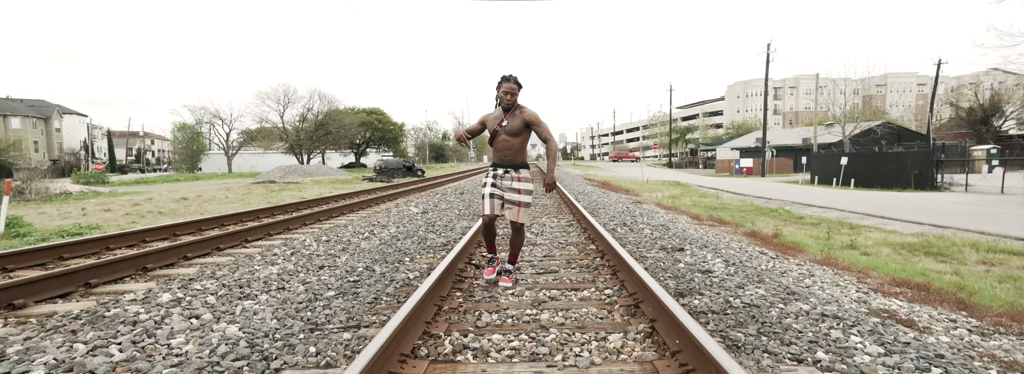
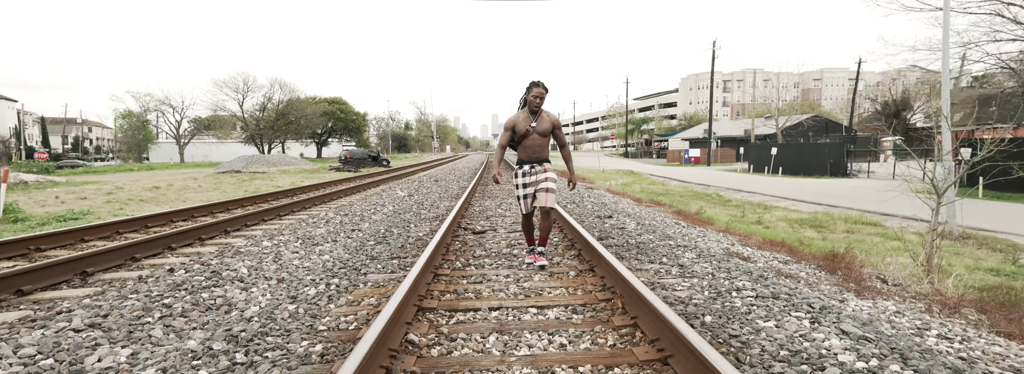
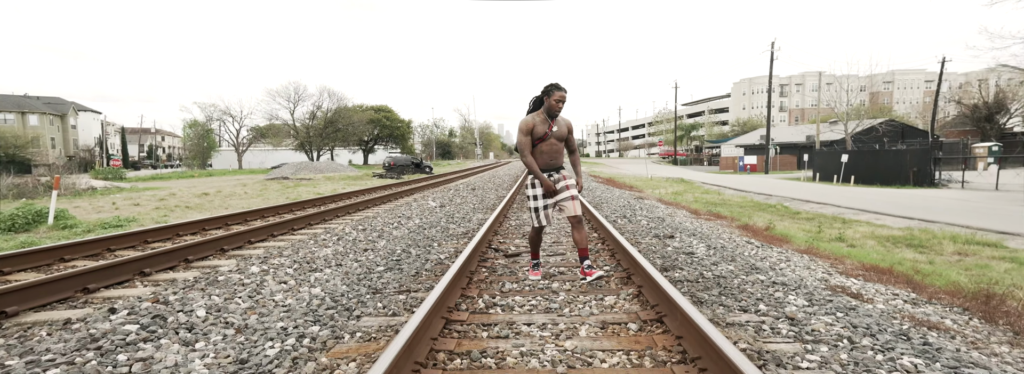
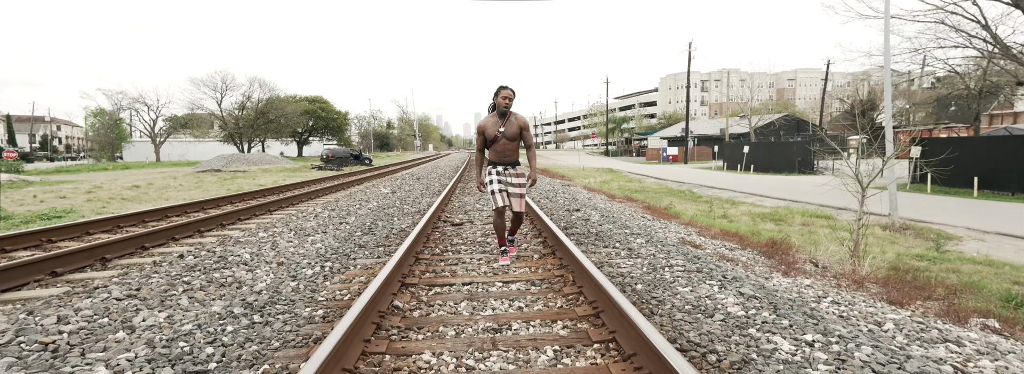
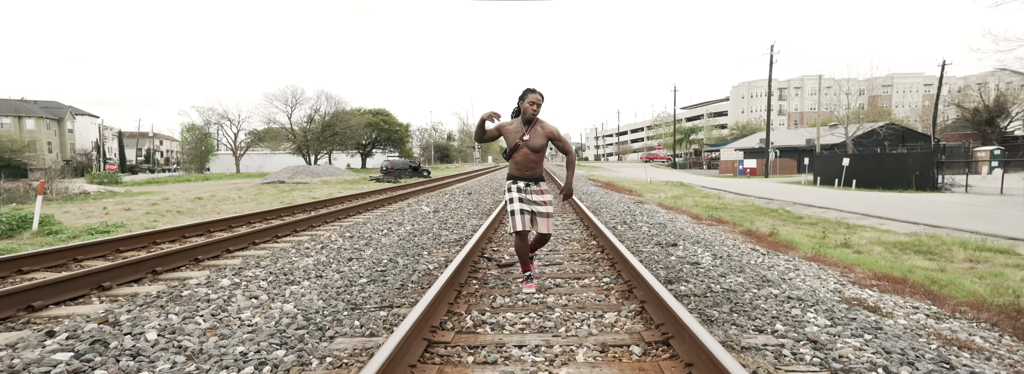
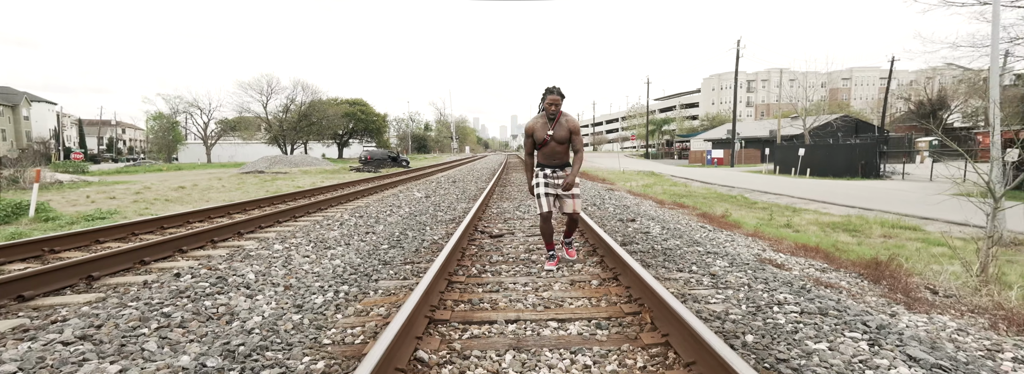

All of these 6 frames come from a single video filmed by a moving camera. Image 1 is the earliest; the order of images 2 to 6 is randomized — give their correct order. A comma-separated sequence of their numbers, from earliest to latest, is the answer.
5, 3, 6, 2, 4
